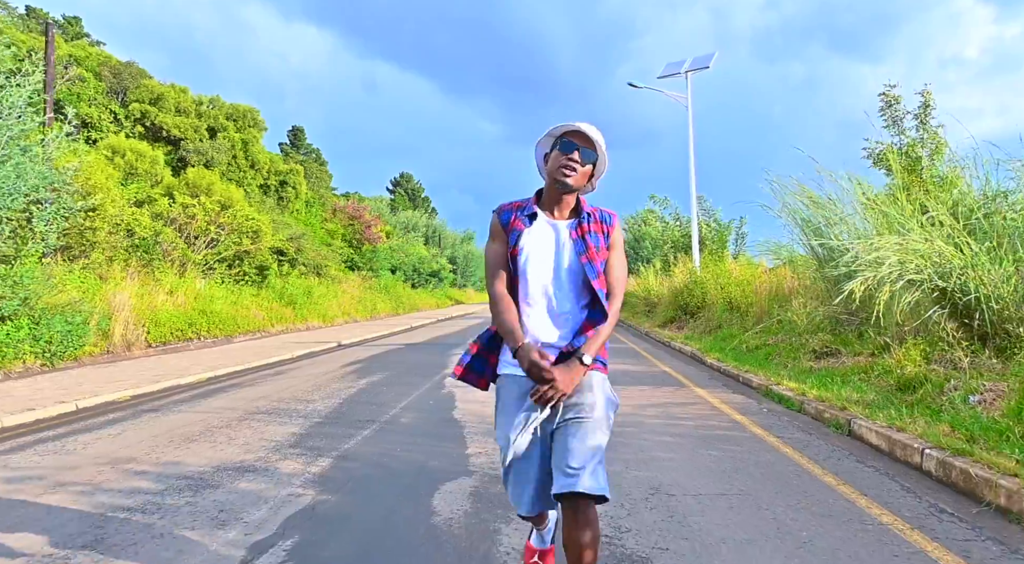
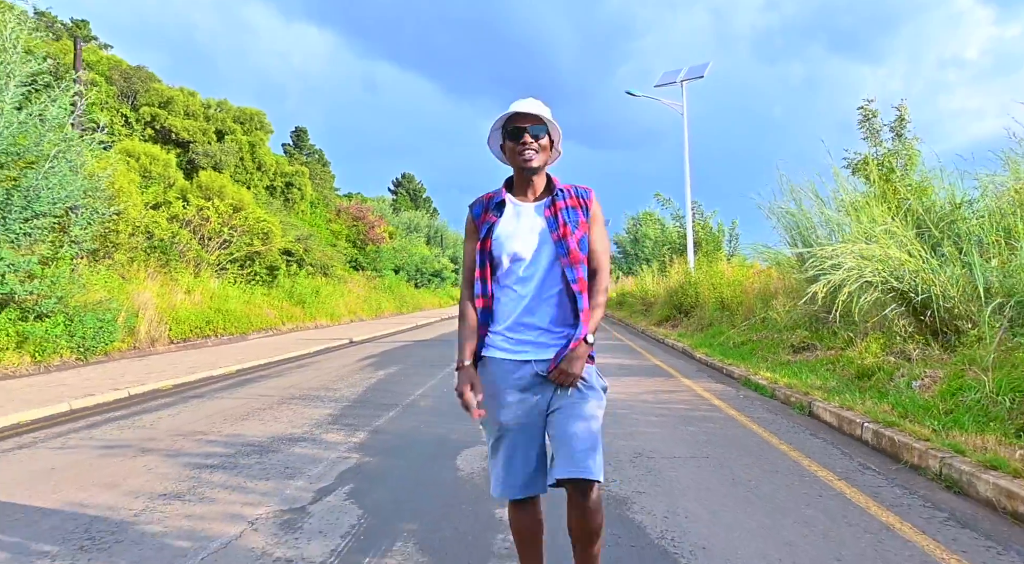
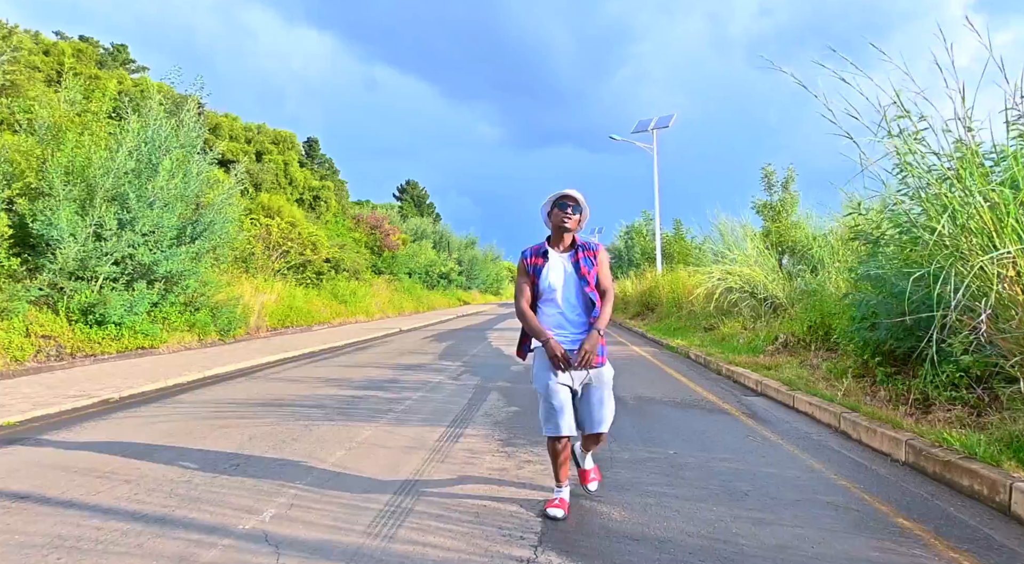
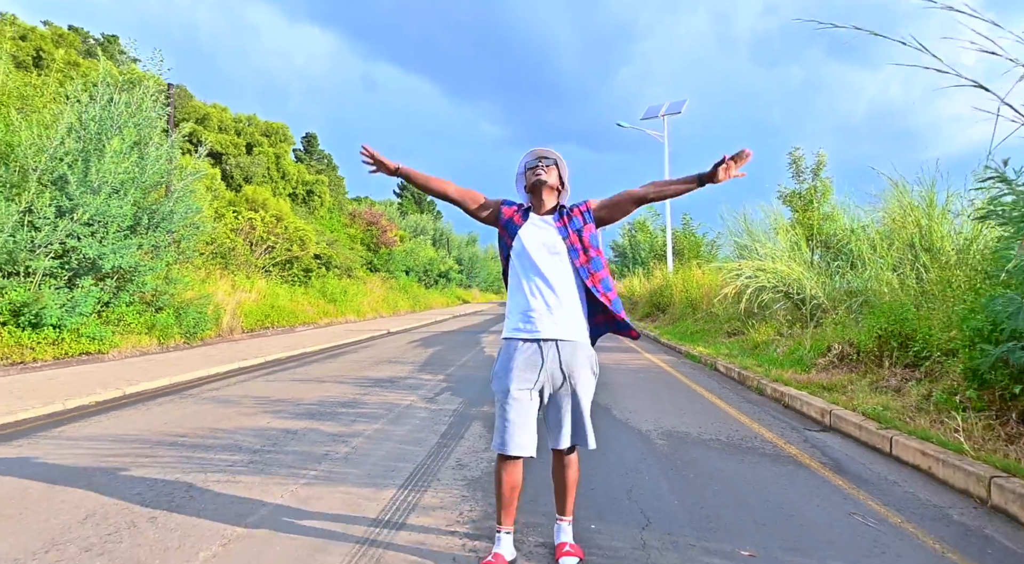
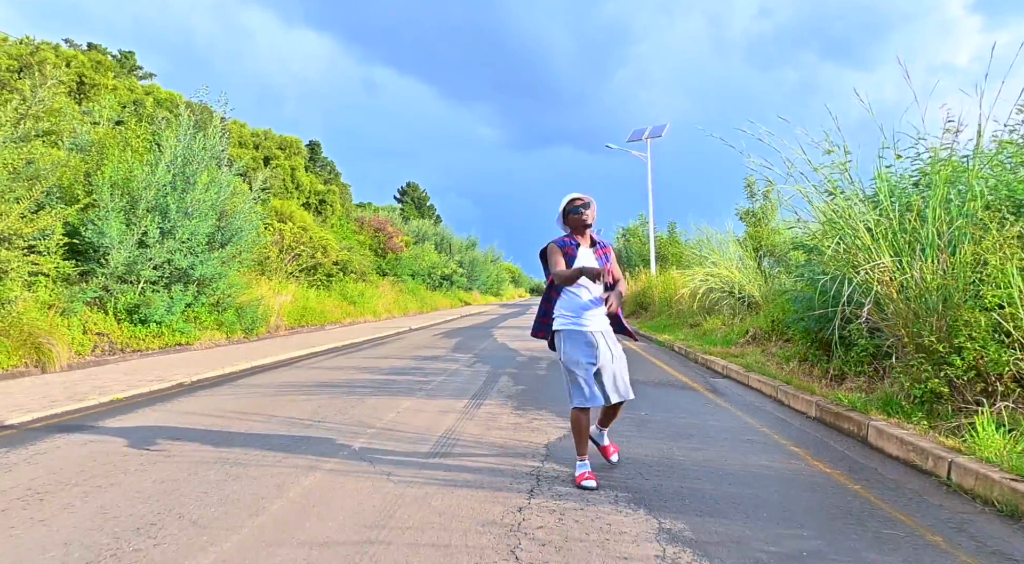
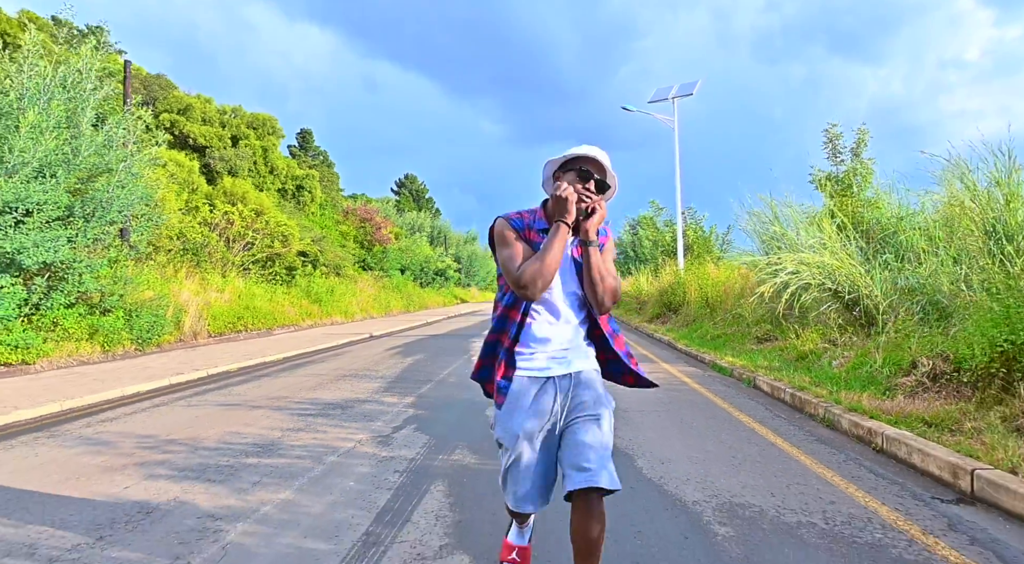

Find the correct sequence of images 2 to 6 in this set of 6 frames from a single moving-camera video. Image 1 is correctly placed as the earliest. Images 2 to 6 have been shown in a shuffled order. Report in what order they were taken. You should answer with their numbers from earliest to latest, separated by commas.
2, 6, 4, 3, 5
